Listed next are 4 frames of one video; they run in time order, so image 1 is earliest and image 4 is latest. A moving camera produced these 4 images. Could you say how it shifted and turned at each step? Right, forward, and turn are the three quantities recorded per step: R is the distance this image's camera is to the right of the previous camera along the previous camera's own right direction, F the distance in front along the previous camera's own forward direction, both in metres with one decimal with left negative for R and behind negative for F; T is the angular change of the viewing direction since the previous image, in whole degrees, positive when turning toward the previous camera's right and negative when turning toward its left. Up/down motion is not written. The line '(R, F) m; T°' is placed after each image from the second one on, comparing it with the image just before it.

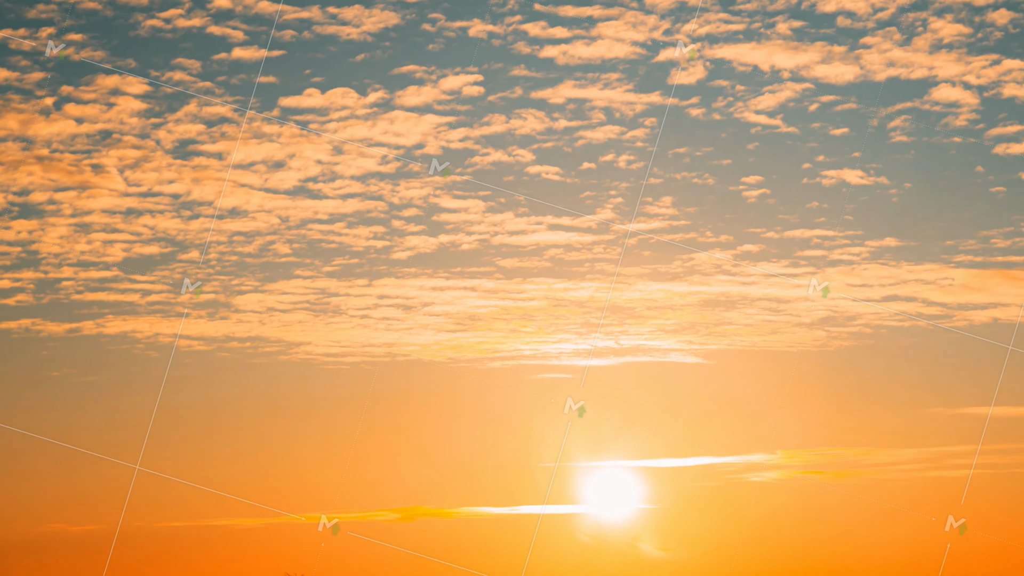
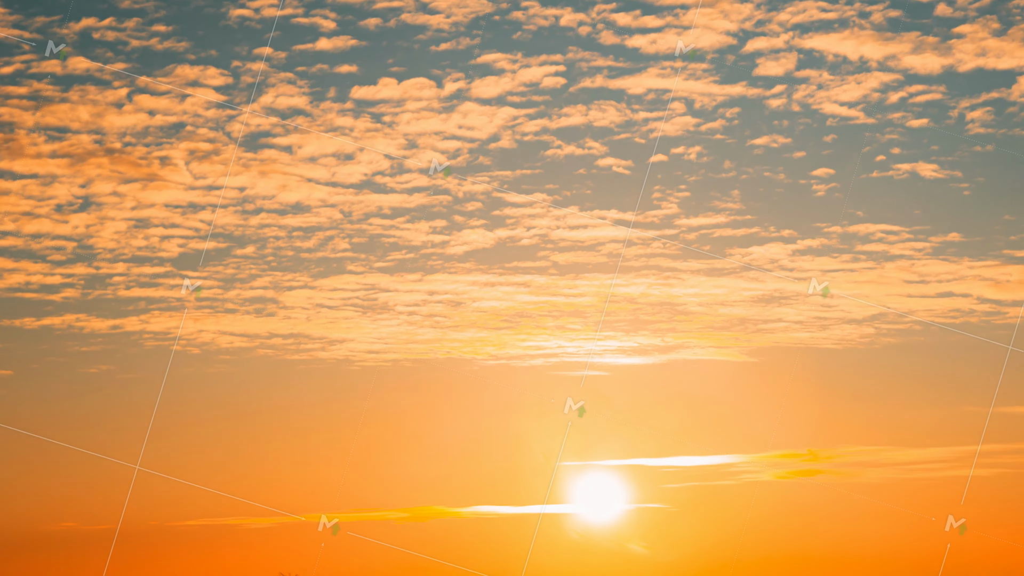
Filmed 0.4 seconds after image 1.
(-1.7, +0.1) m; 0°
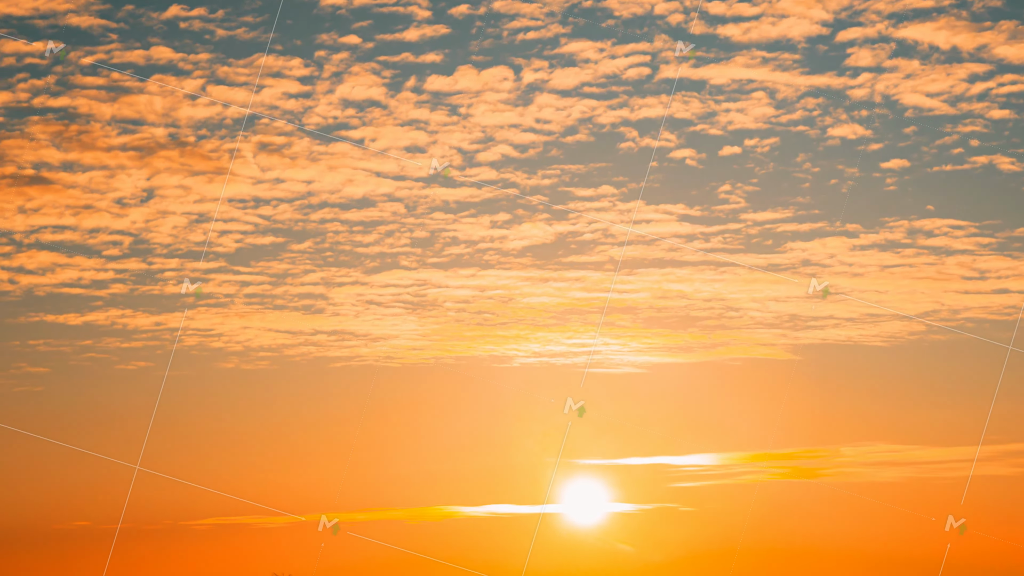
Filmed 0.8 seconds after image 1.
(-1.7, +0.1) m; 0°
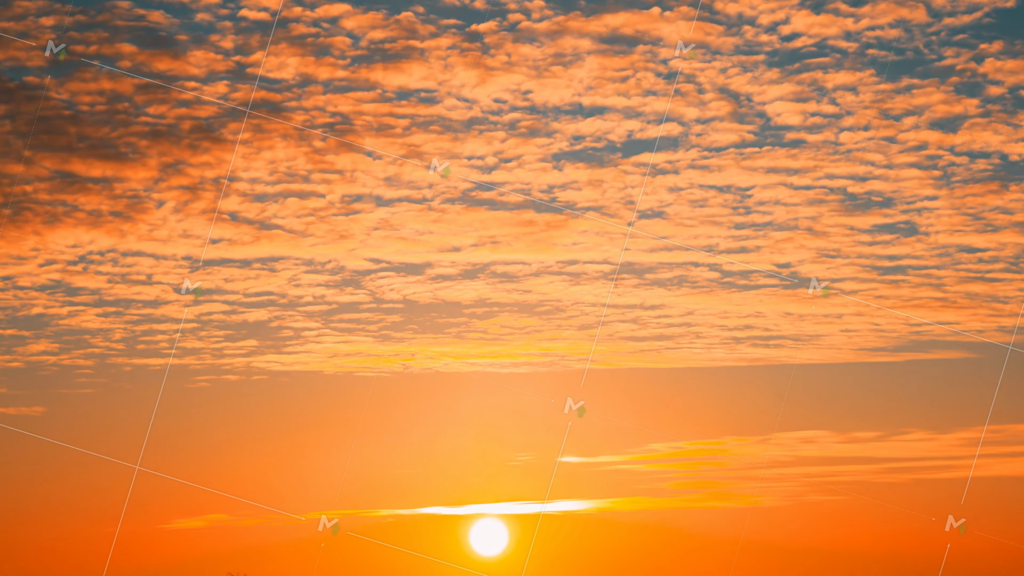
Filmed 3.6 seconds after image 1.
(-12.0, +0.8) m; -1°
